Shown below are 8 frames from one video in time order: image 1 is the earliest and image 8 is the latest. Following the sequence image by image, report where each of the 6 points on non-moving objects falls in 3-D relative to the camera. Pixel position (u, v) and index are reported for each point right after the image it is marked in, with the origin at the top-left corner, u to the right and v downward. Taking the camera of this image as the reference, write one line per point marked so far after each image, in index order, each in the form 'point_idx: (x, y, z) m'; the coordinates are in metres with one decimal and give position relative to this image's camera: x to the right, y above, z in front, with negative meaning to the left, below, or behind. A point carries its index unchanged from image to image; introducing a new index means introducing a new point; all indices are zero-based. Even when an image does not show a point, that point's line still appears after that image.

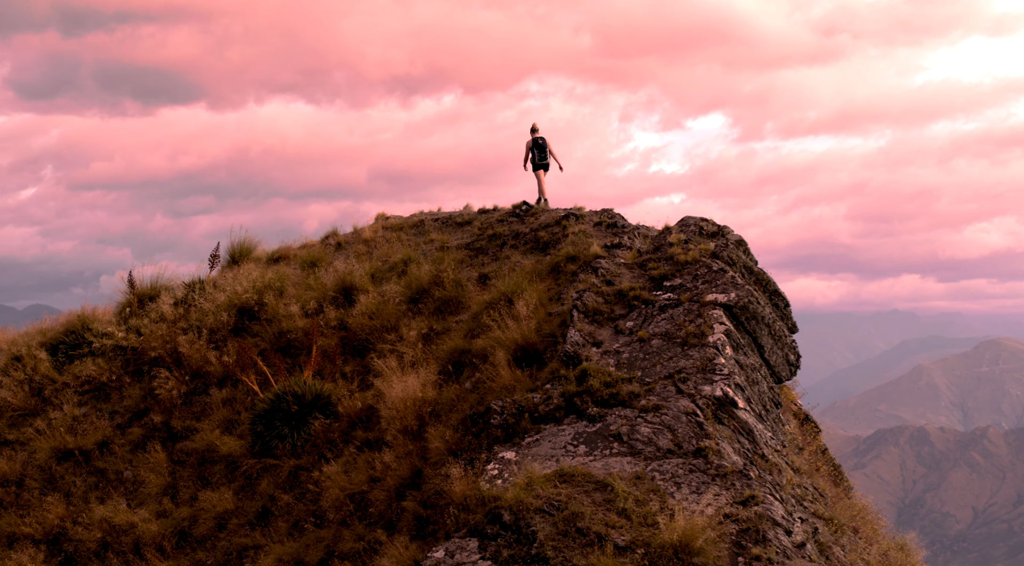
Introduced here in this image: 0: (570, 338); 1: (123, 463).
0: (+0.7, -0.7, +15.0) m
1: (-5.9, -2.6, +17.8) m
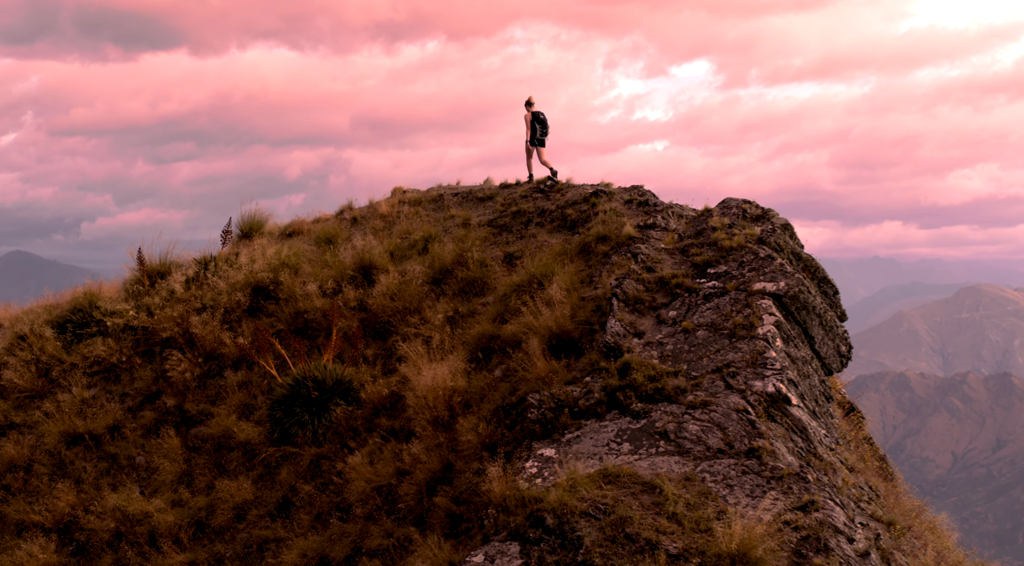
0: (+1.2, -0.6, +14.4) m
1: (-5.5, -2.4, +17.1) m
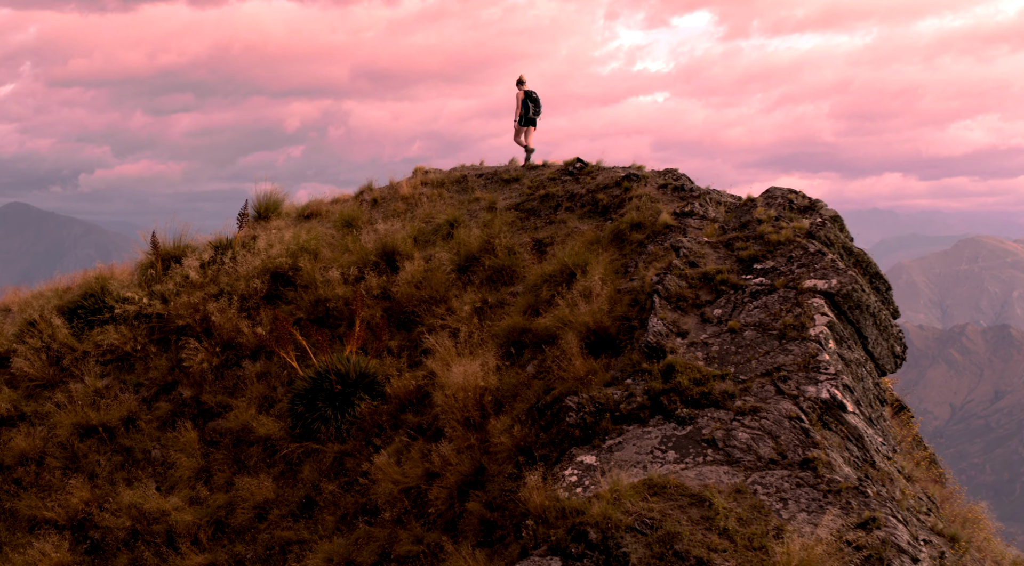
0: (+1.6, -0.5, +13.7) m
1: (-5.1, -2.2, +16.5) m
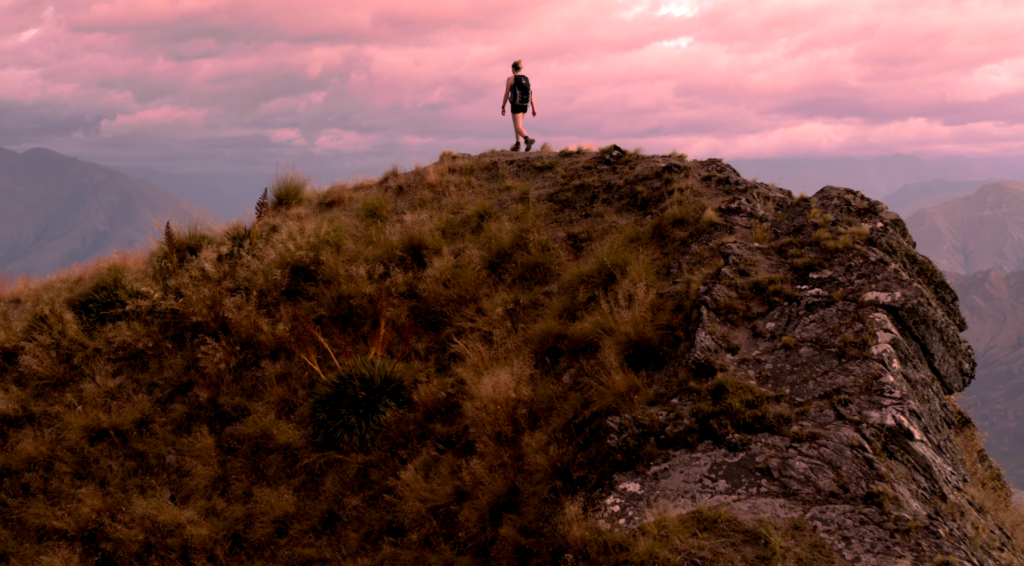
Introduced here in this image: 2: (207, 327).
0: (+2.0, -0.7, +12.6) m
1: (-4.6, -2.2, +15.7) m
2: (-4.3, -0.6, +16.7) m
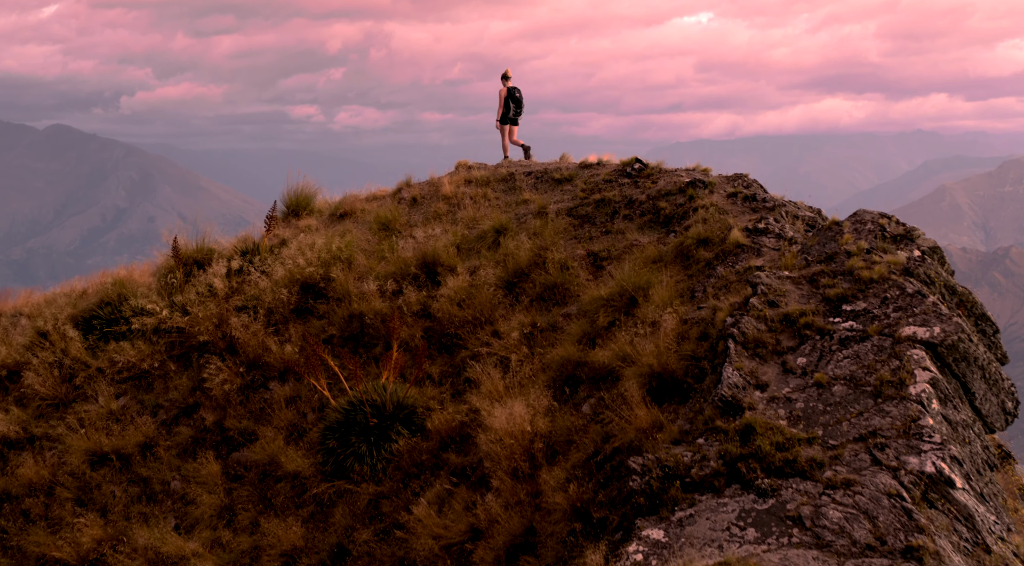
0: (+2.2, -1.0, +12.0) m
1: (-4.4, -2.4, +15.1) m
2: (-4.1, -0.9, +16.1) m
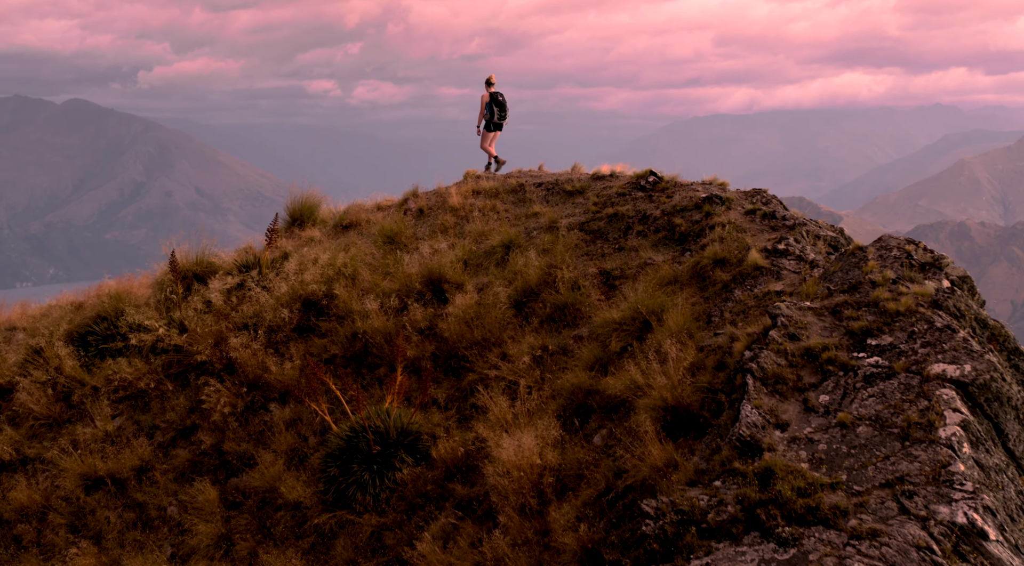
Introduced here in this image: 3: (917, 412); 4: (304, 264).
0: (+2.3, -1.3, +11.3) m
1: (-4.3, -2.7, +14.6) m
2: (-4.0, -1.1, +15.6) m
3: (+3.8, -1.2, +11.0) m
4: (-2.9, +0.3, +16.5) m
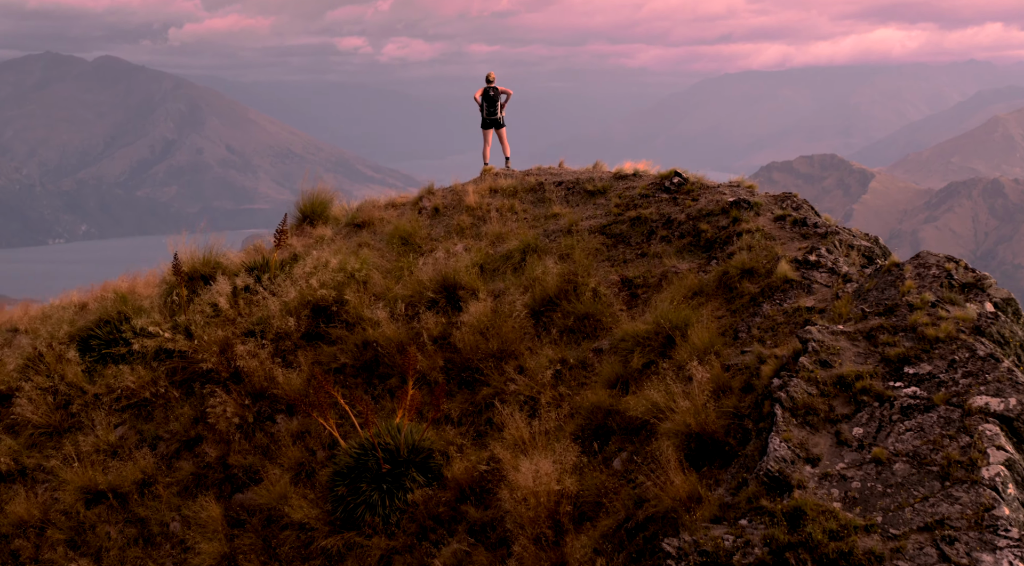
0: (+2.4, -1.5, +10.7) m
1: (-4.1, -2.8, +14.1) m
2: (-3.7, -1.2, +15.0) m
3: (+3.9, -1.4, +10.3) m
4: (-2.7, +0.3, +15.9) m
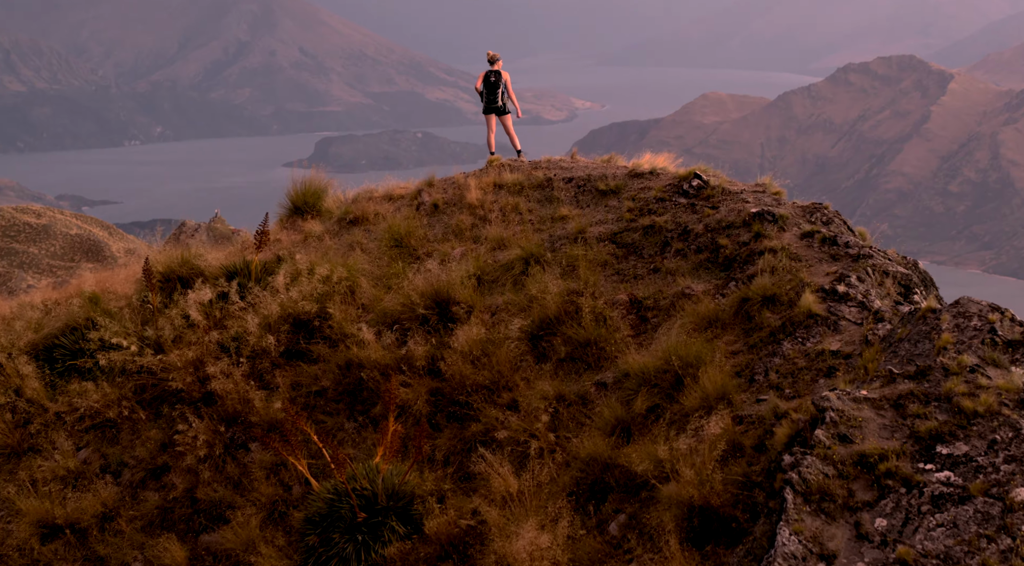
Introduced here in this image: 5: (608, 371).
0: (+2.1, -2.1, +9.2) m
1: (-4.2, -3.0, +13.1) m
2: (-3.7, -1.3, +13.8) m
3: (+3.7, -2.0, +8.7) m
4: (-2.6, +0.2, +14.5) m
5: (+1.0, -0.9, +12.1) m
